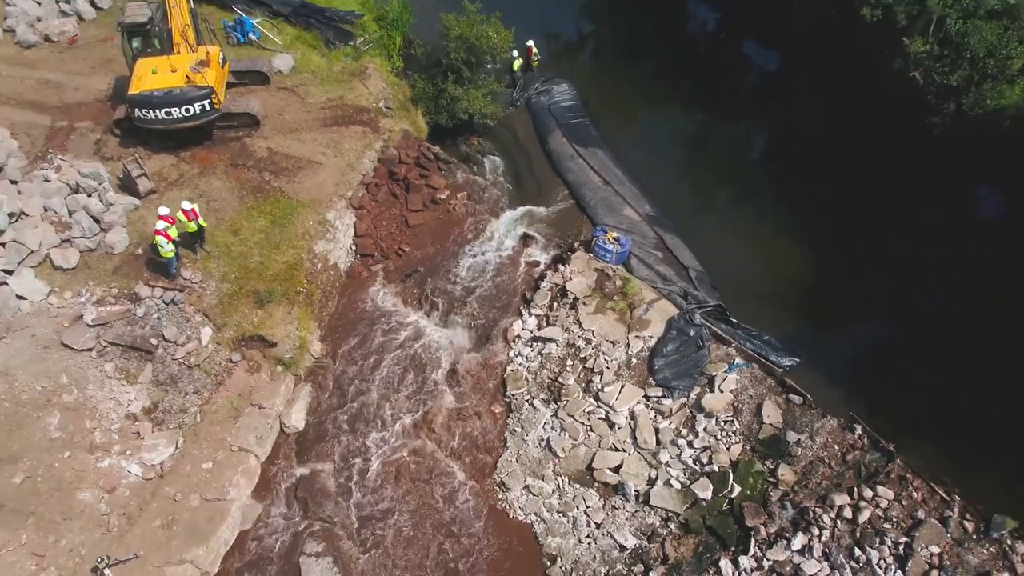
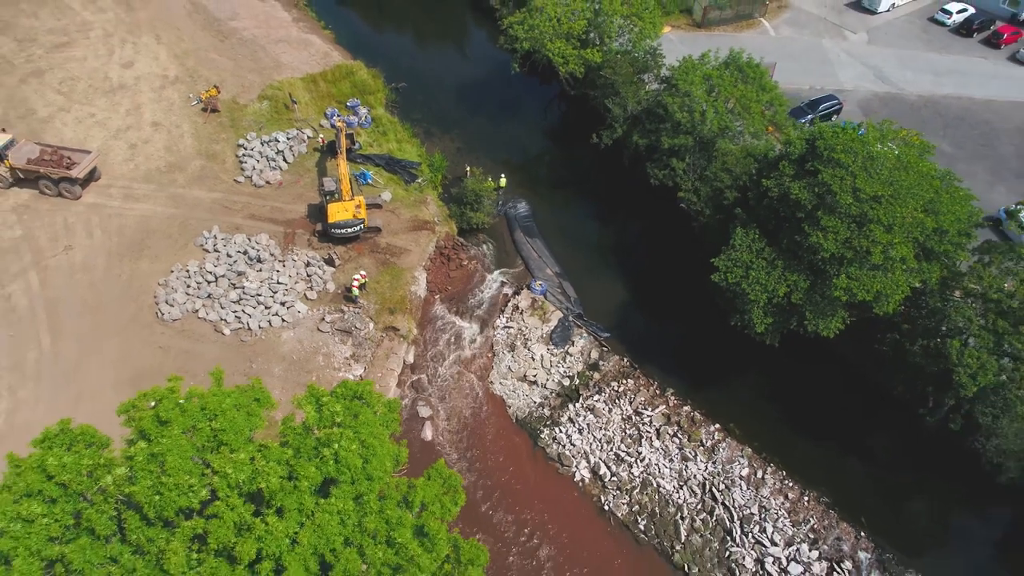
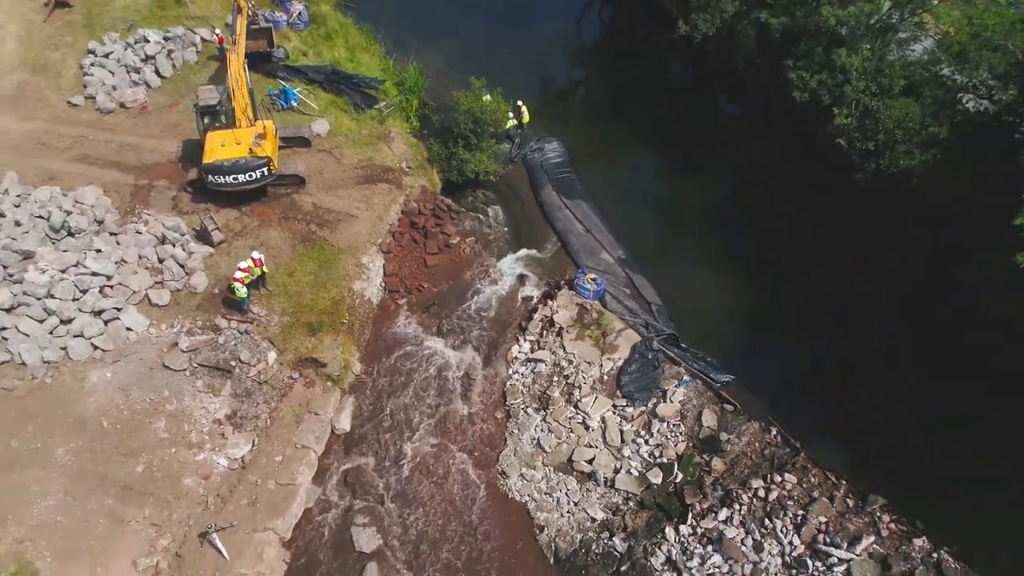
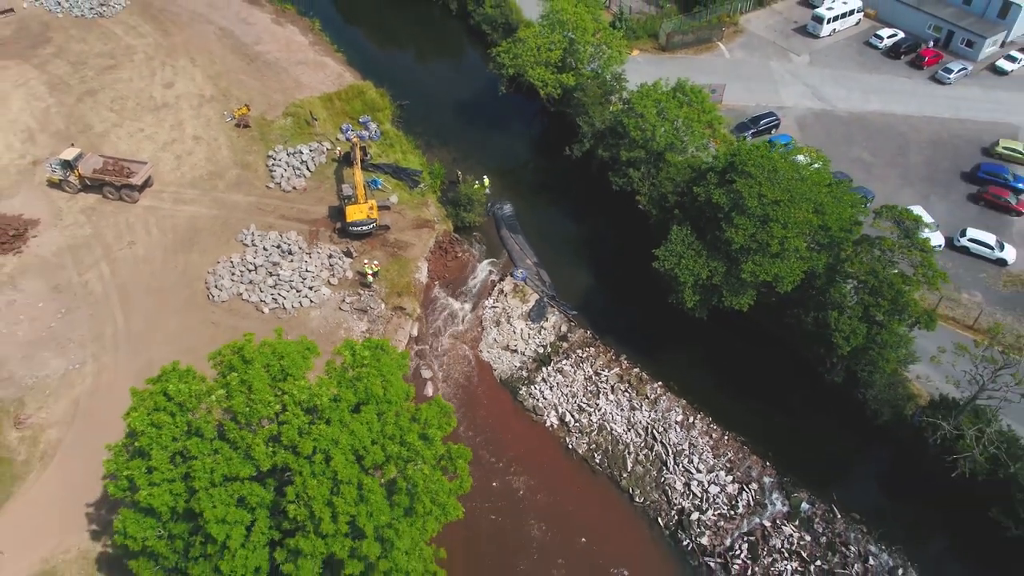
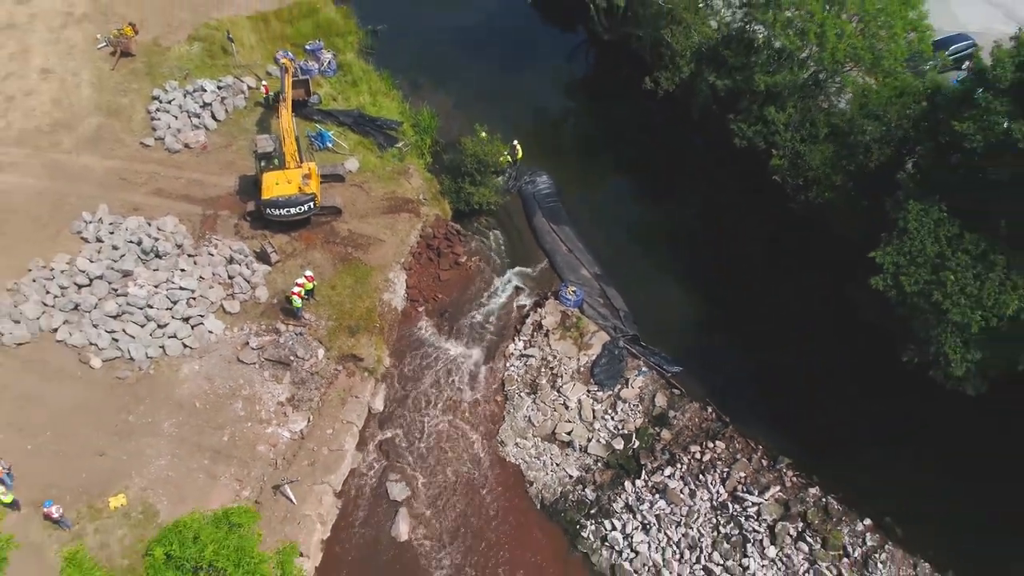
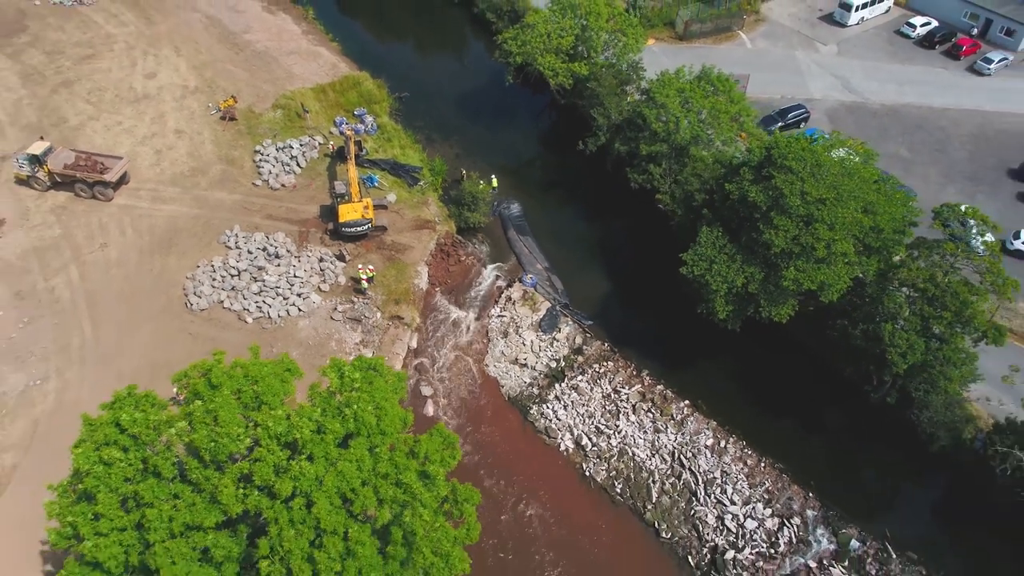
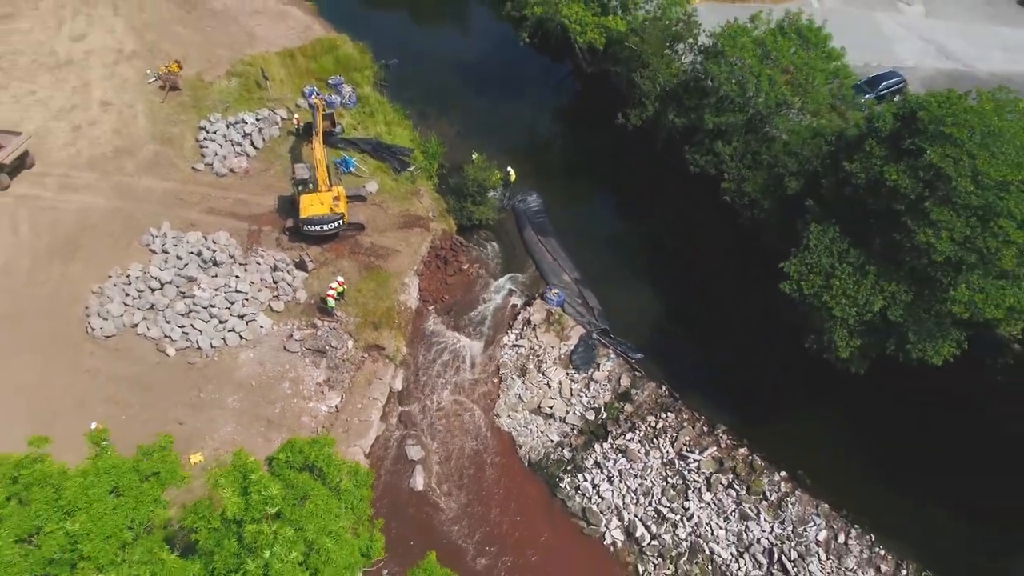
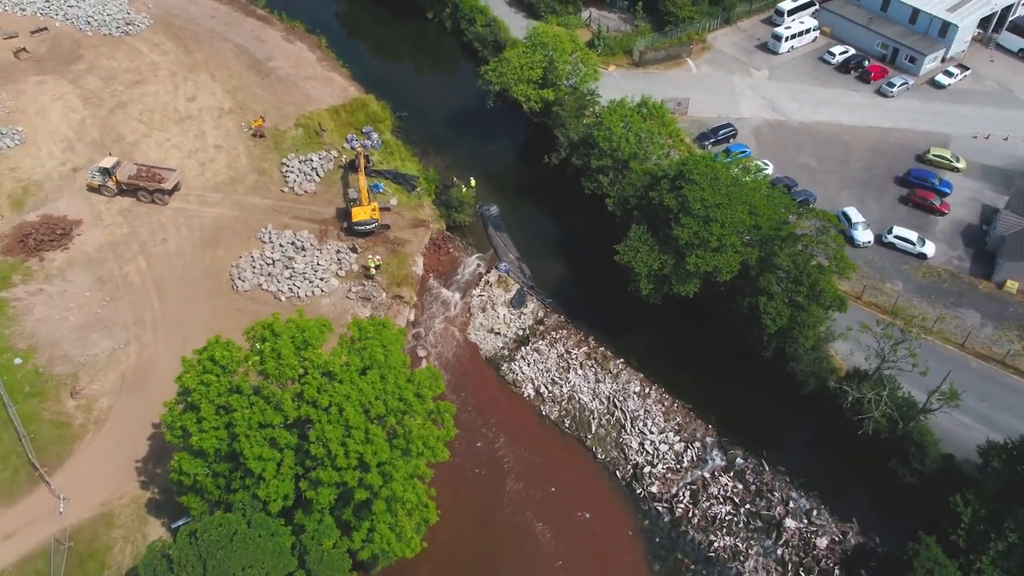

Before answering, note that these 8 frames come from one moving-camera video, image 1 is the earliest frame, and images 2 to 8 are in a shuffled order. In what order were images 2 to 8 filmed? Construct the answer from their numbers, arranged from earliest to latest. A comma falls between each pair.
3, 5, 7, 2, 6, 4, 8
